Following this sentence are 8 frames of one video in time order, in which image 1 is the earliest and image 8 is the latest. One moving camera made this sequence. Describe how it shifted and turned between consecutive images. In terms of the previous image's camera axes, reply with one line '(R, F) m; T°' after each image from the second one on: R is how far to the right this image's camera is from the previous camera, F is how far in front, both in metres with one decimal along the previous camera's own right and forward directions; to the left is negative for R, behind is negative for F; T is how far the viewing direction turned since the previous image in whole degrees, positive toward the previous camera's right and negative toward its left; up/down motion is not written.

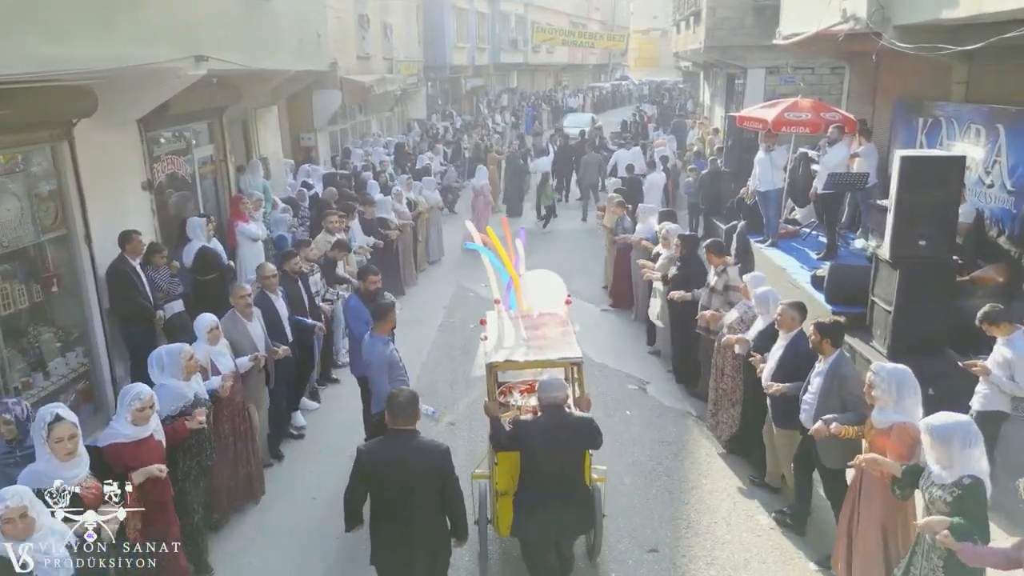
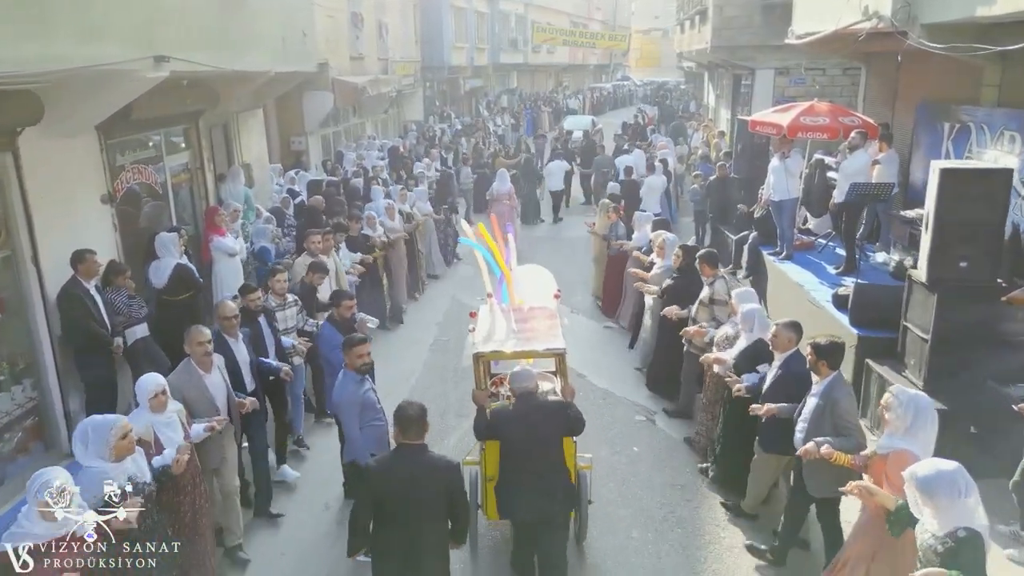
(0.0, +0.6) m; 0°
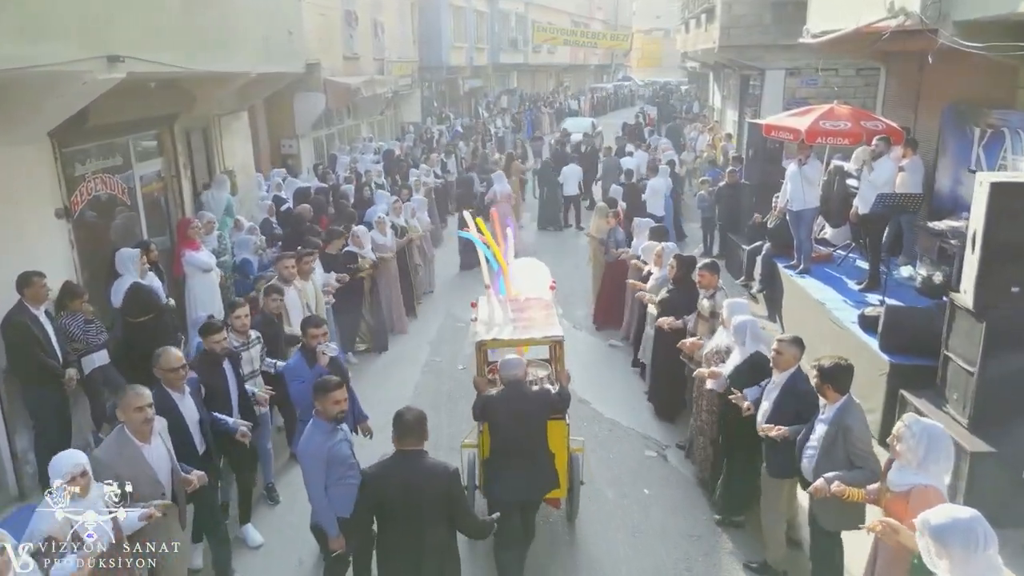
(0.0, +0.6) m; 0°
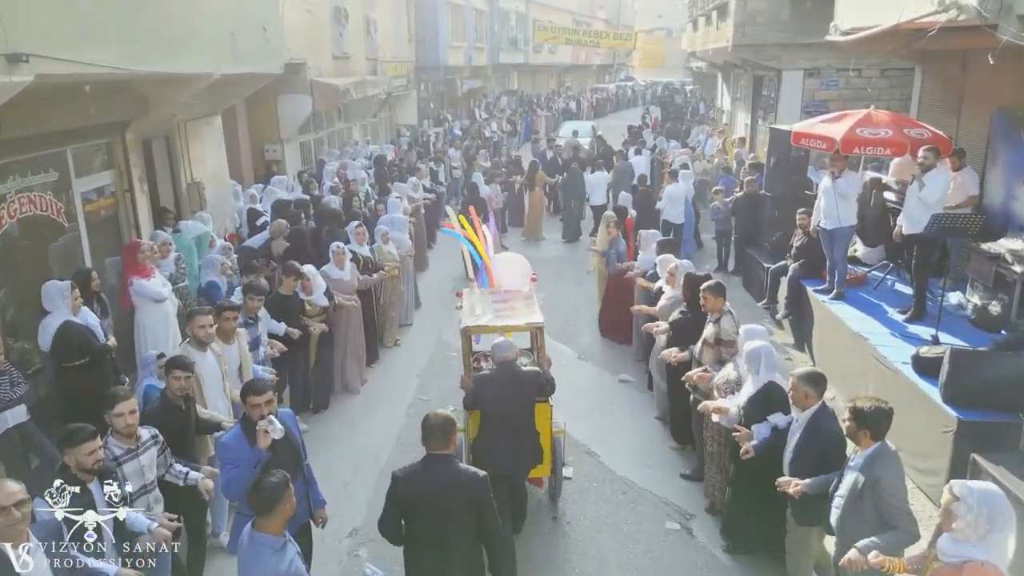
(0.0, +1.0) m; 0°
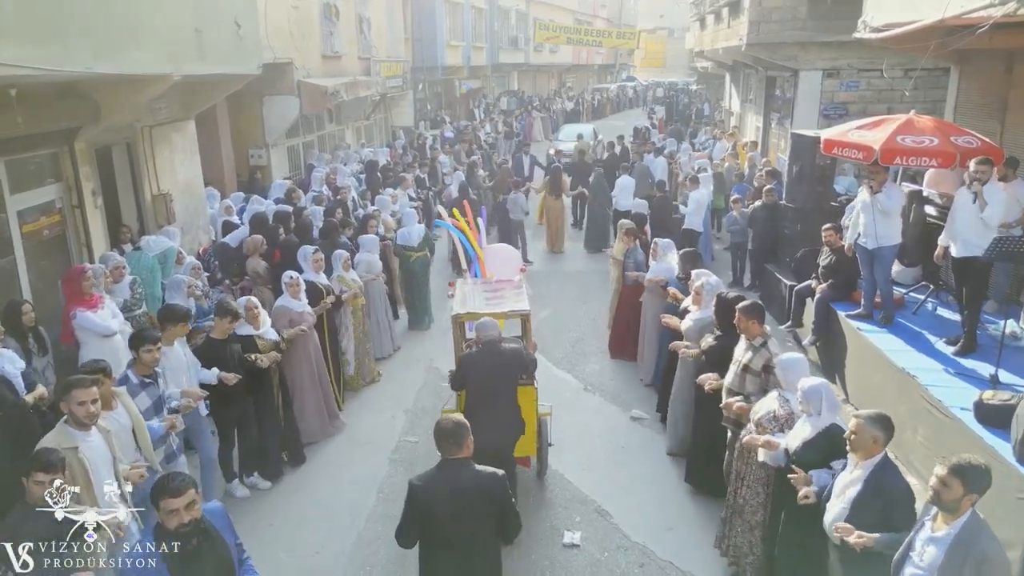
(0.0, +0.8) m; 0°
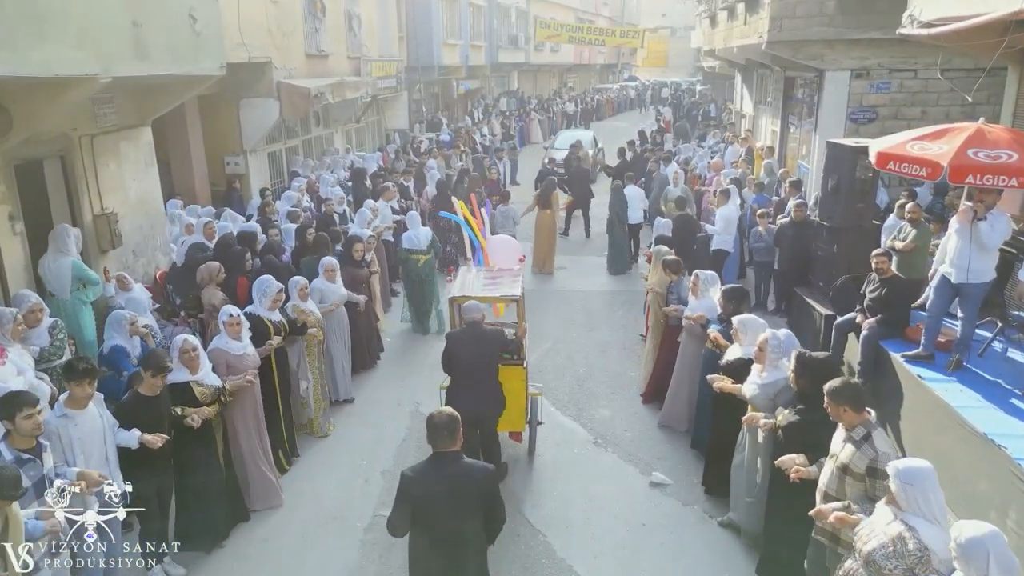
(0.0, +1.1) m; 0°
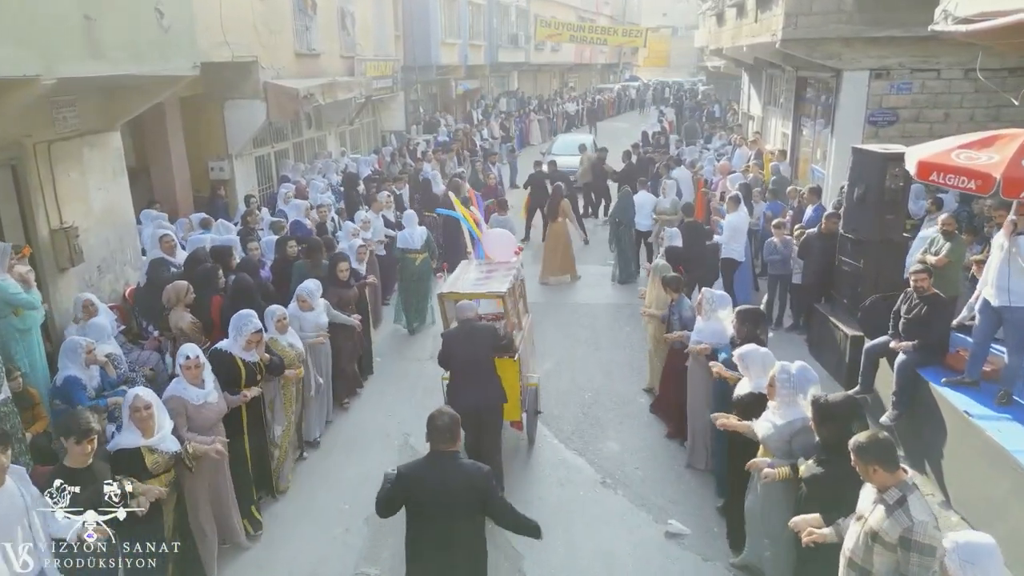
(0.0, +0.6) m; 0°
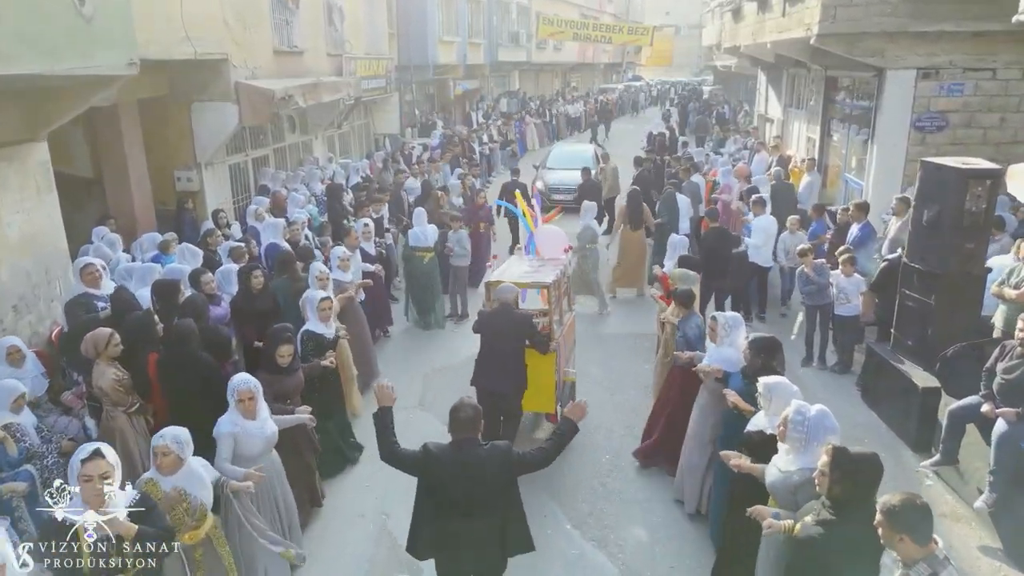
(0.0, +1.2) m; 0°
